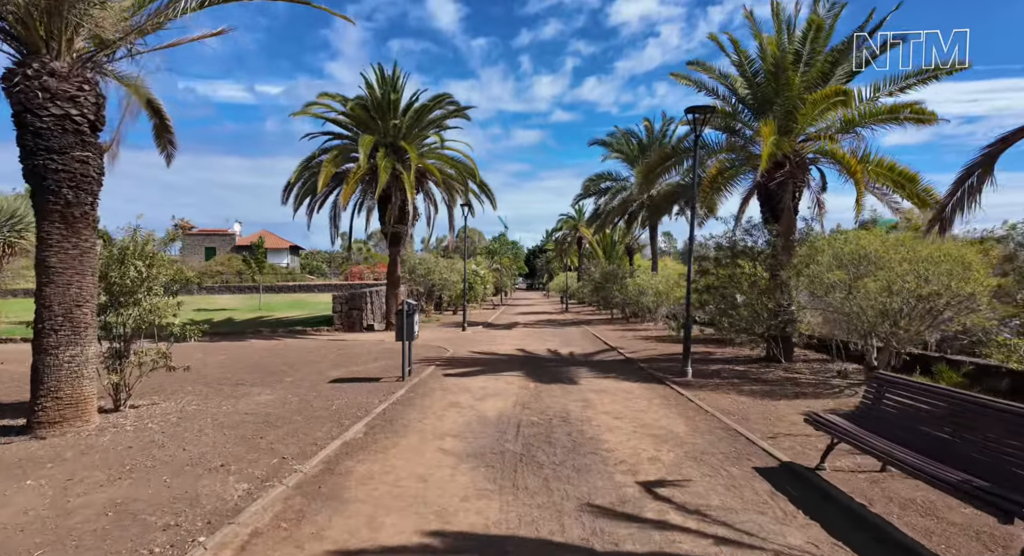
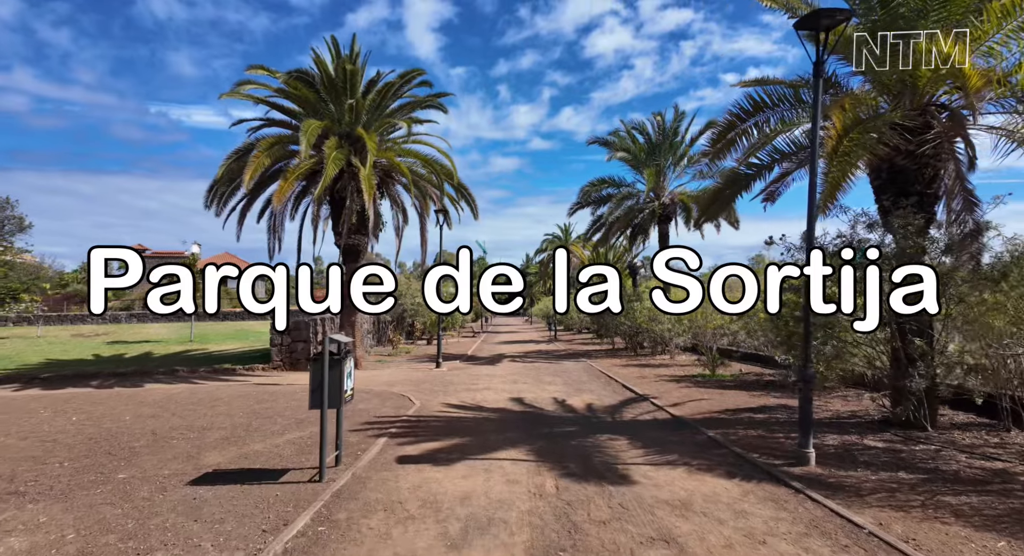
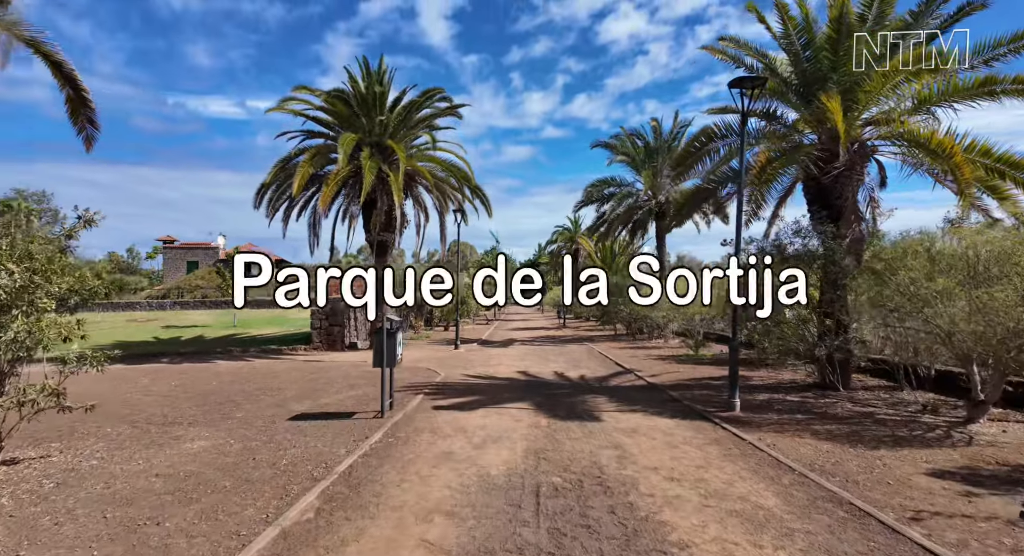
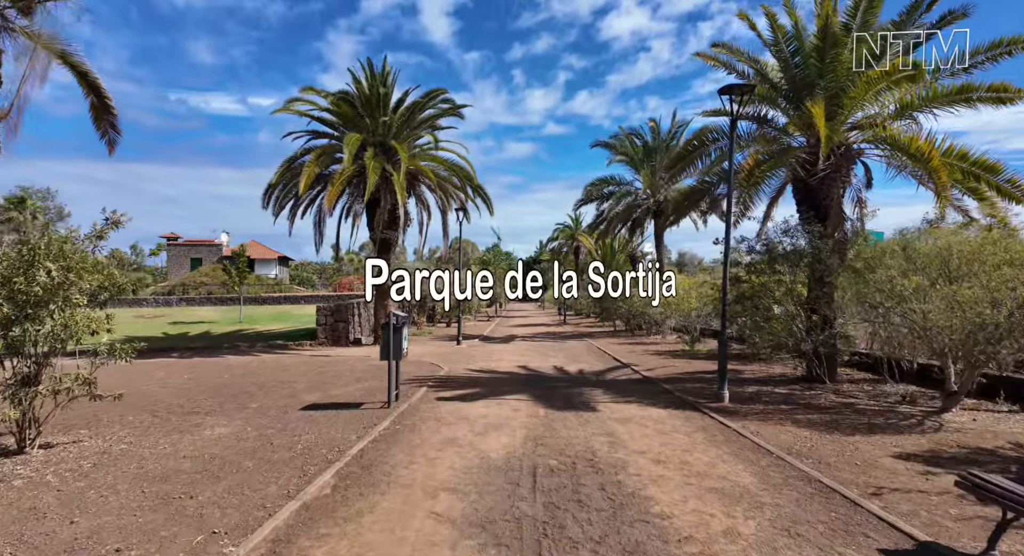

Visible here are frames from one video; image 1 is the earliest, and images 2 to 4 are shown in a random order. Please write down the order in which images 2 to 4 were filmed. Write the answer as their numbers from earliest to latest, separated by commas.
4, 3, 2
